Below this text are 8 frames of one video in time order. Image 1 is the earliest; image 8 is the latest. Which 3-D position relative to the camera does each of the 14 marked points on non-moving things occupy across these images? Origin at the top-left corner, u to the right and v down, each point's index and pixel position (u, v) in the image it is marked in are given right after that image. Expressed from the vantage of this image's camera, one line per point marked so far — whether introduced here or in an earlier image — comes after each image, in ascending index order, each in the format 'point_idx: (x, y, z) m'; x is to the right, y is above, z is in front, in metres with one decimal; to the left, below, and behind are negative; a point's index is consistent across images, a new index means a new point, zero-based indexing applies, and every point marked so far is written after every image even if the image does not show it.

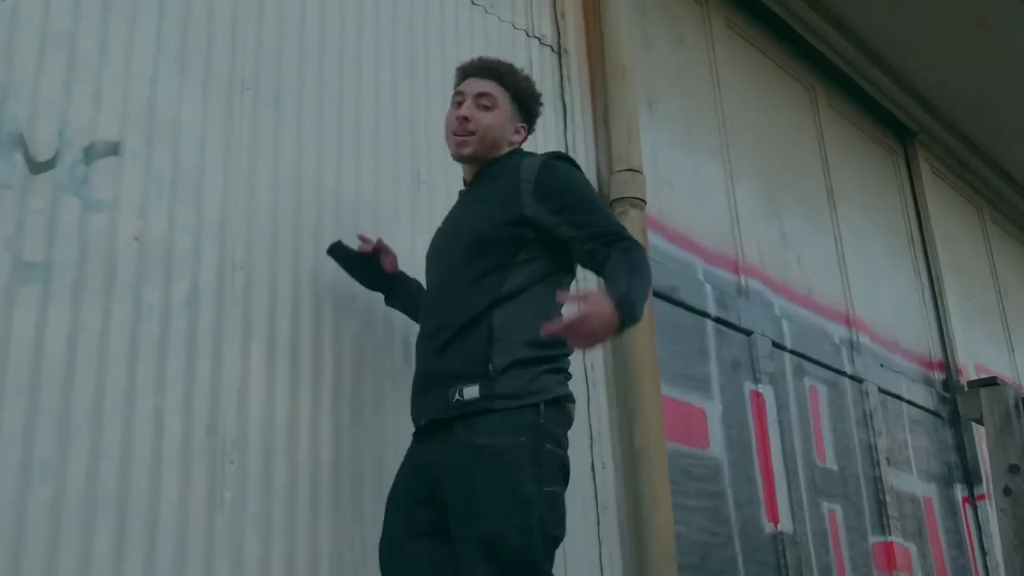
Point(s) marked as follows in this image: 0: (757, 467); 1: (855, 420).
0: (+1.3, -1.0, +4.0) m
1: (+2.3, -0.9, +4.8) m
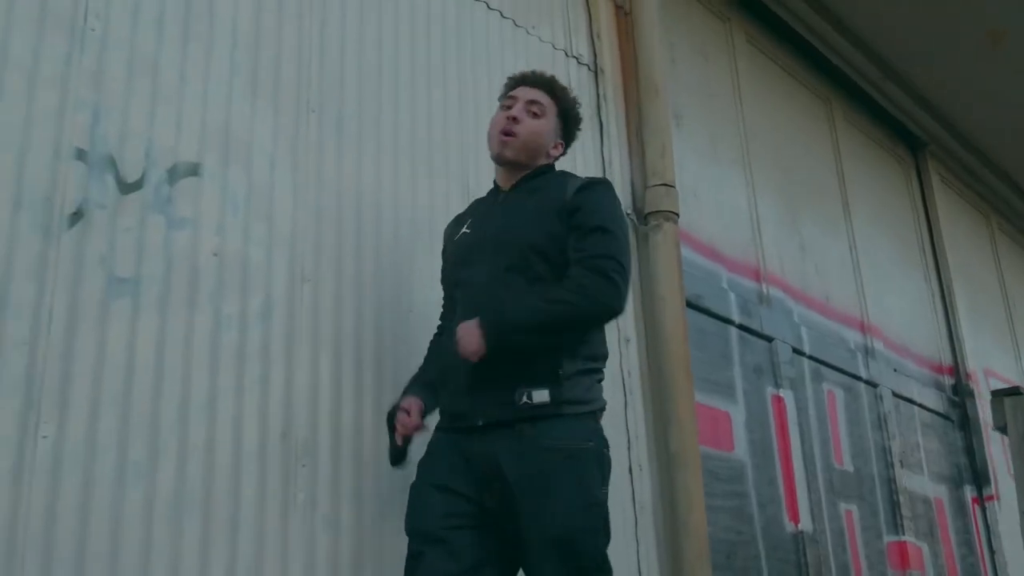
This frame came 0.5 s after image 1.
0: (+1.5, -1.0, +4.1) m
1: (+2.4, -0.9, +4.9) m
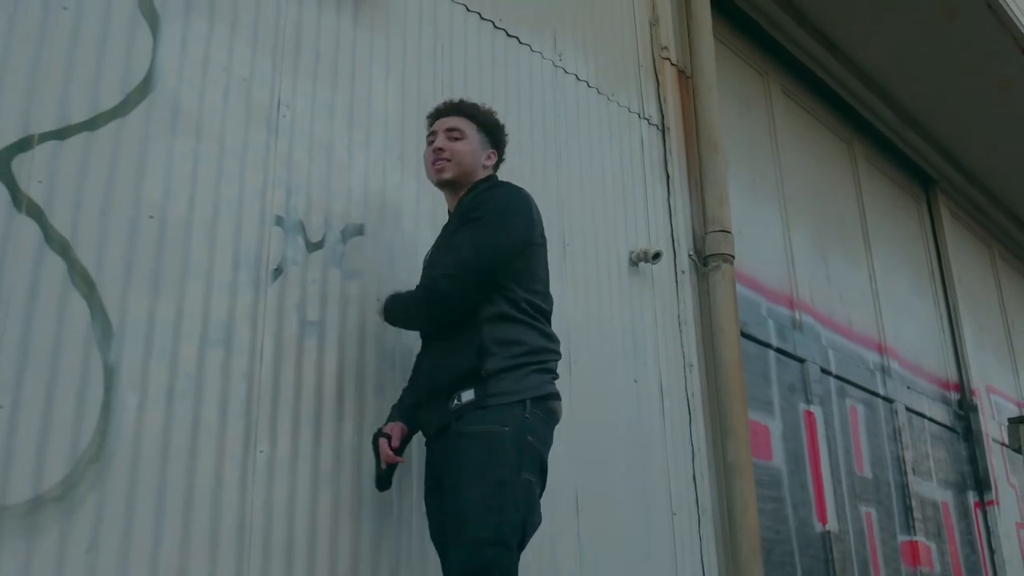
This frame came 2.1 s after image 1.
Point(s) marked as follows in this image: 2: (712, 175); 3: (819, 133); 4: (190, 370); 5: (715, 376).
0: (+1.9, -1.2, +4.7) m
1: (+2.8, -1.1, +5.5) m
2: (+1.3, +0.7, +4.5) m
3: (+2.7, +1.5, +6.7) m
4: (-1.1, -0.3, +2.4) m
5: (+1.2, -0.5, +4.1) m
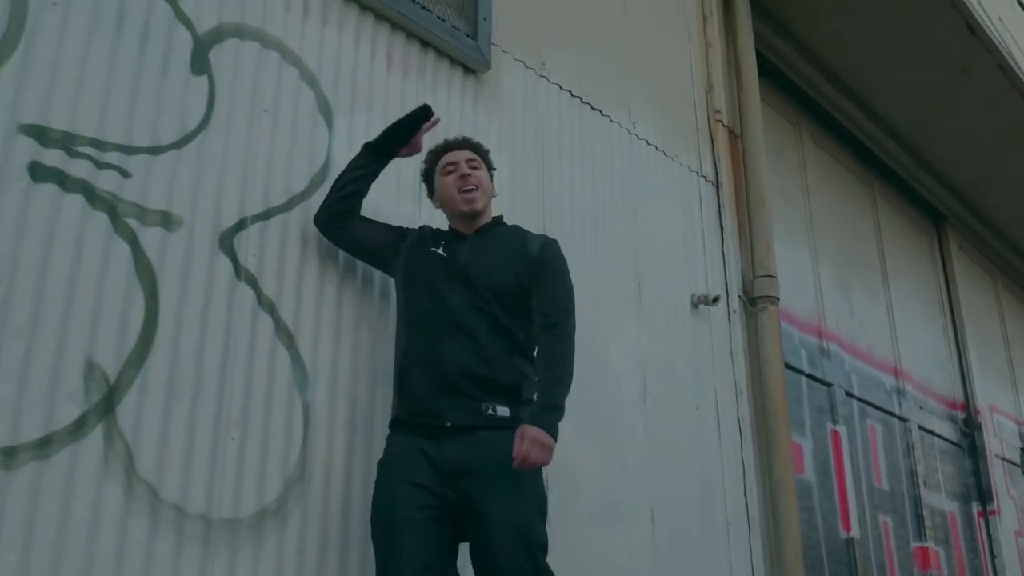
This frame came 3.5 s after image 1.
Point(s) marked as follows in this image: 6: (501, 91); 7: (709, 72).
0: (+2.3, -1.4, +5.2) m
1: (+3.2, -1.3, +6.1) m
2: (+1.7, +0.4, +5.0) m
3: (+3.2, +1.3, +7.3) m
4: (-0.6, -0.5, +2.9) m
5: (+1.6, -0.7, +4.6) m
6: (-0.1, +1.1, +4.1) m
7: (+1.6, +1.7, +5.7) m
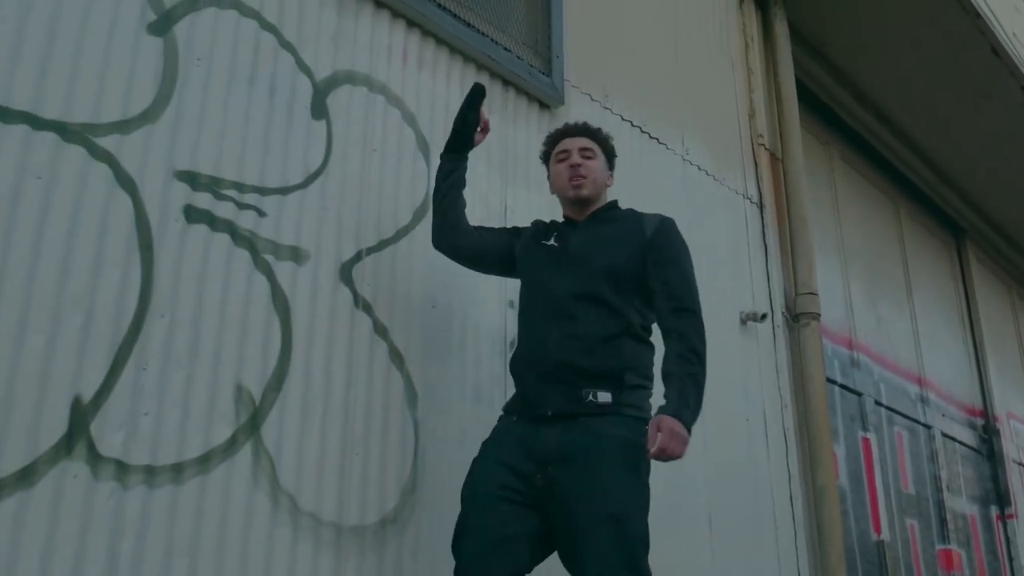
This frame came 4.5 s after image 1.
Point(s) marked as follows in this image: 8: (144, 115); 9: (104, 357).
0: (+2.7, -1.6, +5.5) m
1: (+3.6, -1.5, +6.3) m
2: (+2.1, +0.3, +5.3) m
3: (+3.5, +1.2, +7.5) m
4: (-0.2, -0.6, +3.2) m
5: (+2.0, -0.9, +4.9) m
6: (+0.3, +1.0, +4.3) m
7: (+1.9, +1.6, +5.9) m
8: (-1.3, +0.6, +2.6) m
9: (-1.3, -0.2, +2.3) m
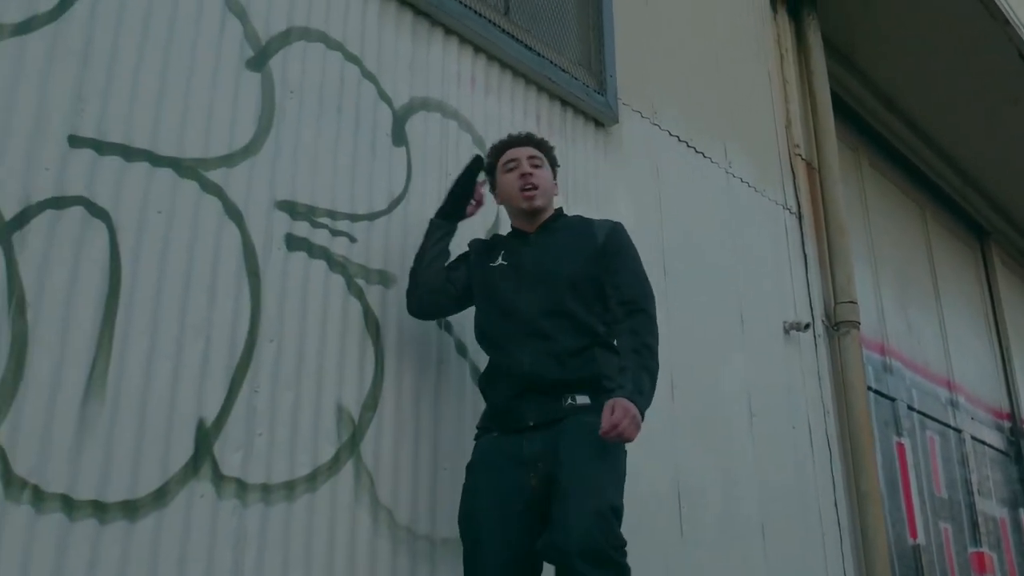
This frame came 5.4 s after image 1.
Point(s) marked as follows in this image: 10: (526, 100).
0: (+3.0, -1.6, +5.6) m
1: (+3.9, -1.5, +6.5) m
2: (+2.4, +0.2, +5.4) m
3: (+3.9, +1.1, +7.6) m
4: (+0.1, -0.7, +3.3) m
5: (+2.3, -0.9, +5.0) m
6: (+0.7, +0.9, +4.5) m
7: (+2.3, +1.5, +6.0) m
8: (-1.0, +0.5, +2.8) m
9: (-1.0, -0.3, +2.5) m
10: (+0.1, +1.0, +4.0) m
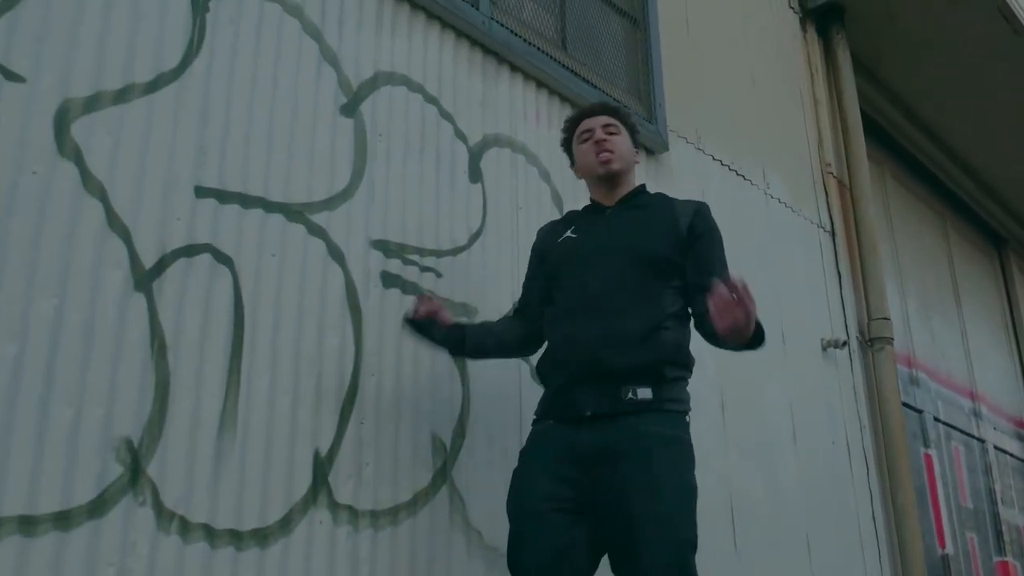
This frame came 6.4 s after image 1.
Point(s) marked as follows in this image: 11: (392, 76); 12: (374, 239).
0: (+3.4, -1.8, +5.8) m
1: (+4.3, -1.7, +6.6) m
2: (+2.8, +0.1, +5.6) m
3: (+4.2, +1.0, +7.8) m
4: (+0.4, -0.8, +3.5) m
5: (+2.6, -1.1, +5.2) m
6: (+1.0, +0.8, +4.6) m
7: (+2.6, +1.4, +6.2) m
8: (-0.7, +0.4, +2.9) m
9: (-0.6, -0.5, +2.6) m
10: (+0.4, +0.9, +4.1) m
11: (-0.5, +0.9, +3.2) m
12: (-0.6, +0.2, +3.0) m
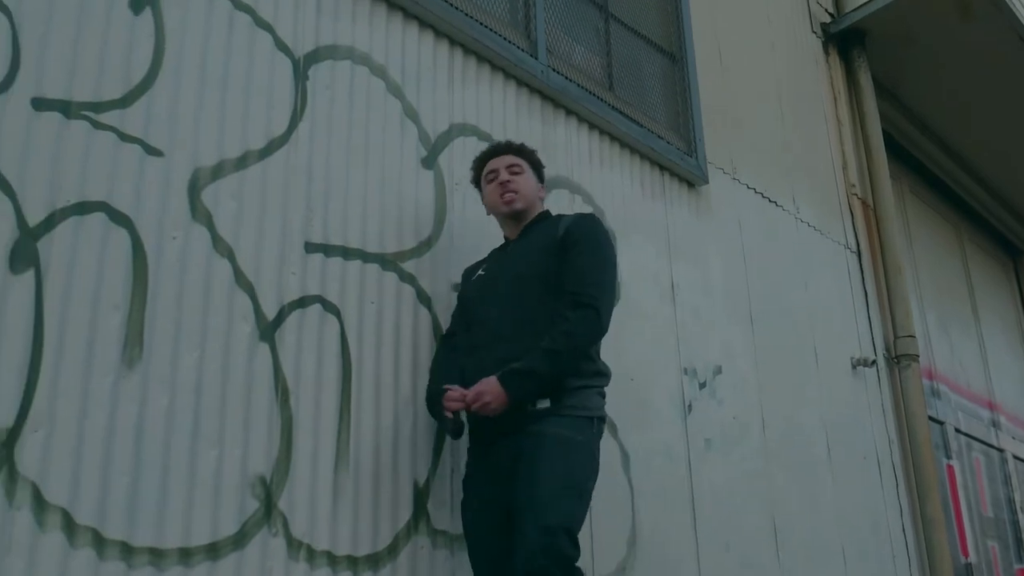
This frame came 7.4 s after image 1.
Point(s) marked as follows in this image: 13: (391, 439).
0: (+3.7, -1.9, +6.1) m
1: (+4.6, -1.8, +6.9) m
2: (+3.1, 0.0, +5.8) m
3: (+4.6, +0.8, +8.0) m
4: (+0.7, -1.0, +3.8) m
5: (+3.0, -1.2, +5.4) m
6: (+1.3, +0.6, +4.9) m
7: (+2.9, +1.2, +6.4) m
8: (-0.4, +0.2, +3.2) m
9: (-0.3, -0.6, +2.9) m
10: (+0.7, +0.7, +4.4) m
11: (-0.2, +0.8, +3.5) m
12: (-0.2, 0.0, +3.2) m
13: (-0.5, -0.6, +2.8) m
